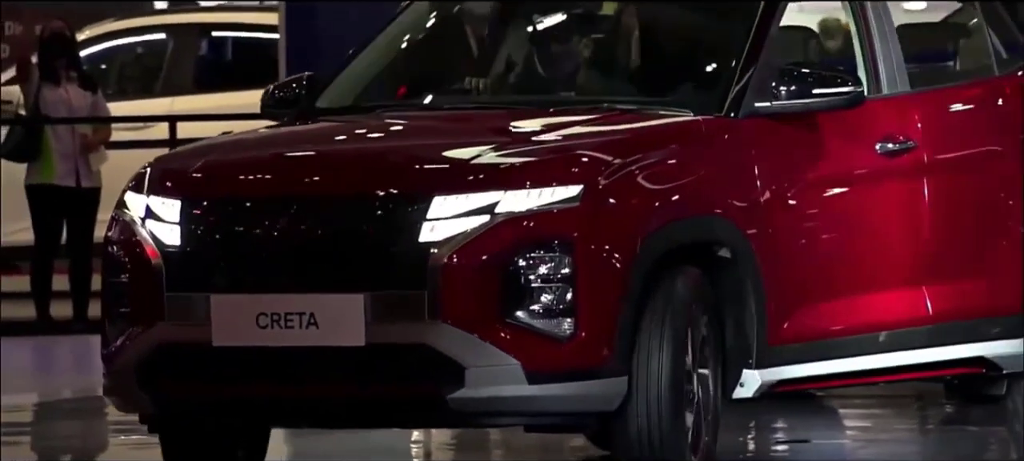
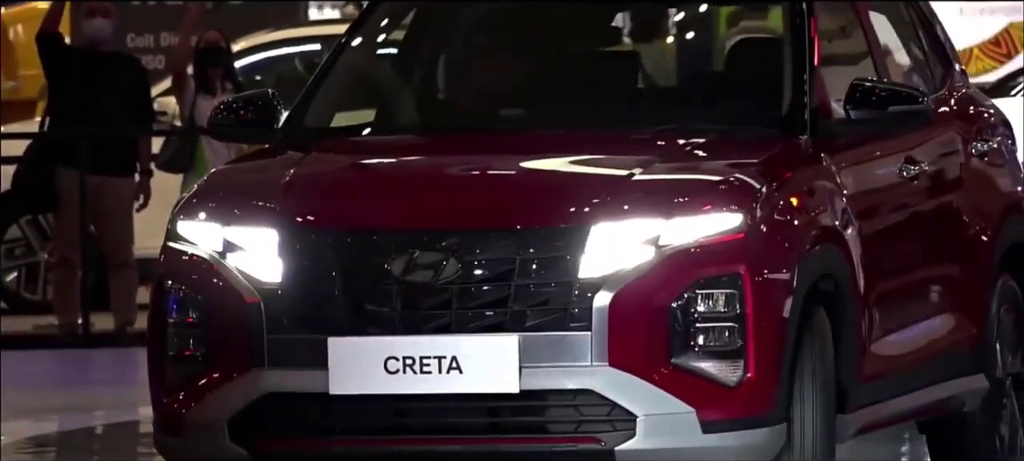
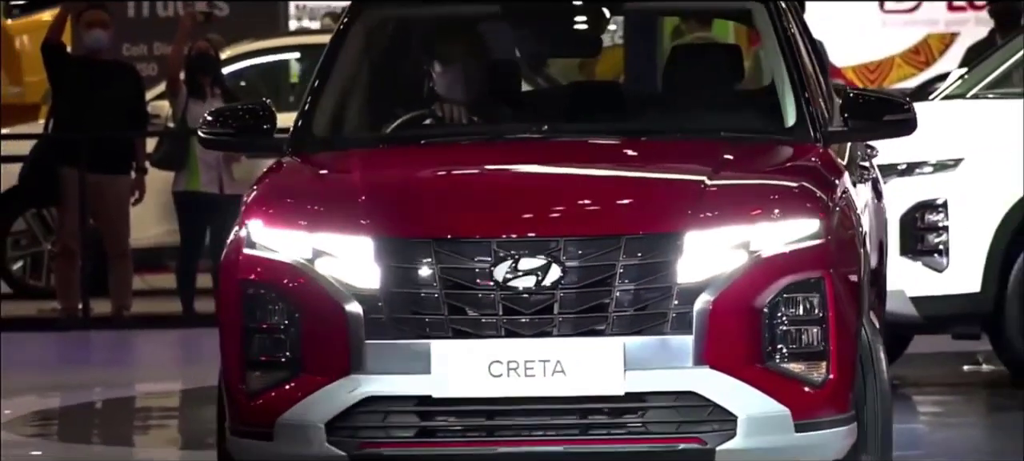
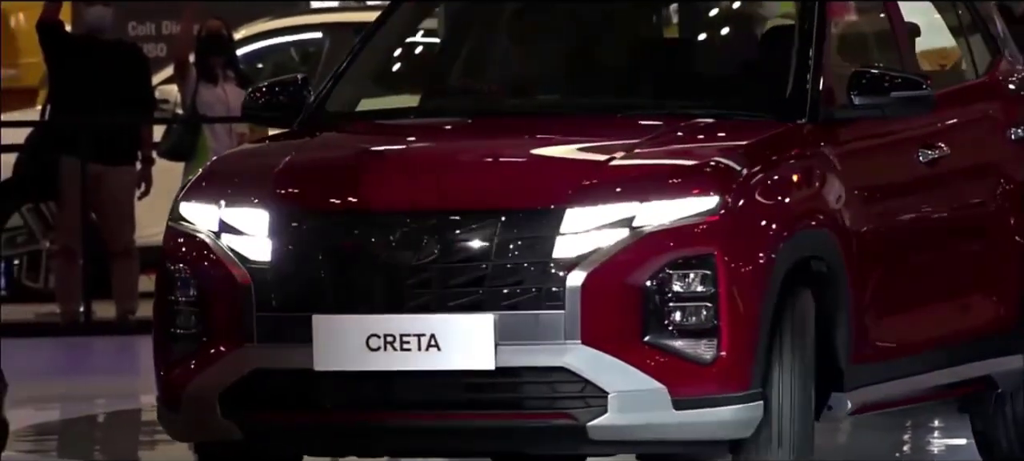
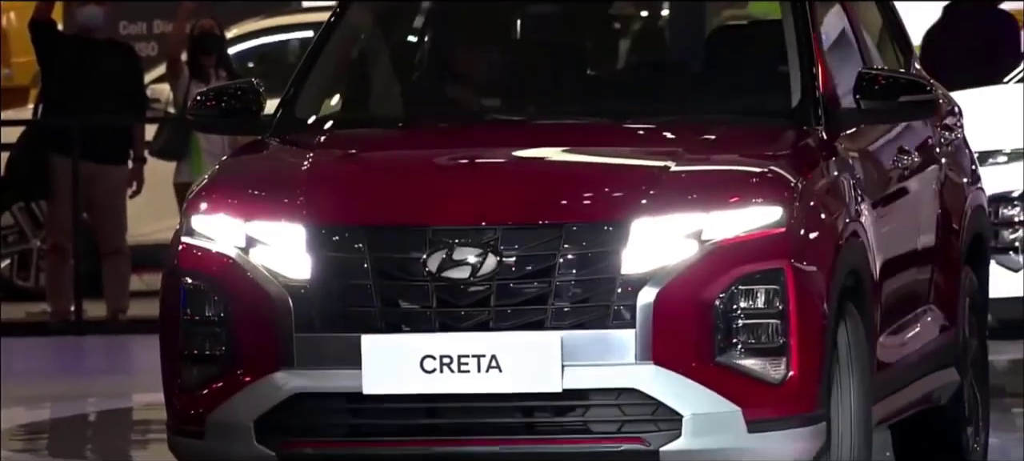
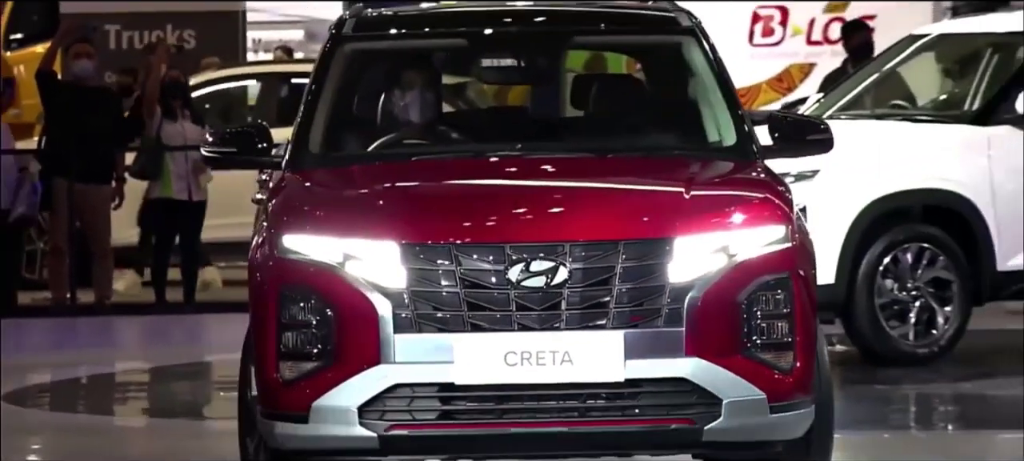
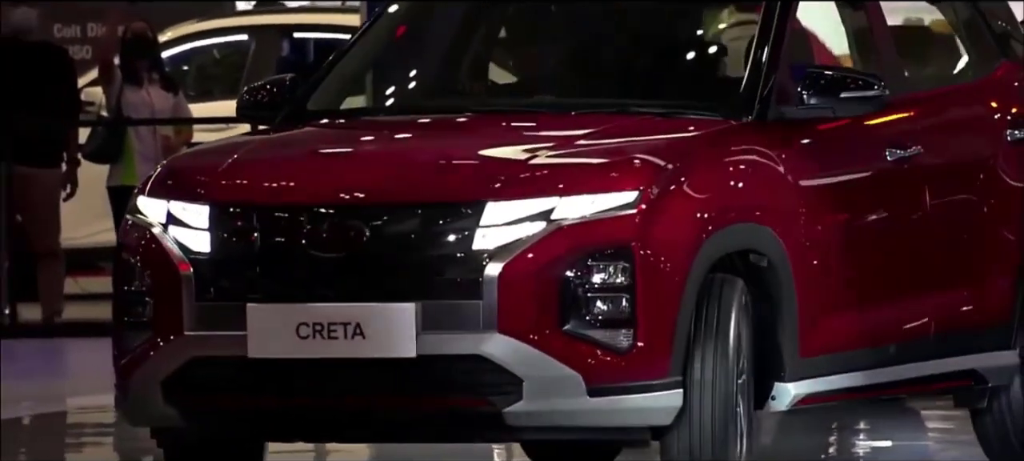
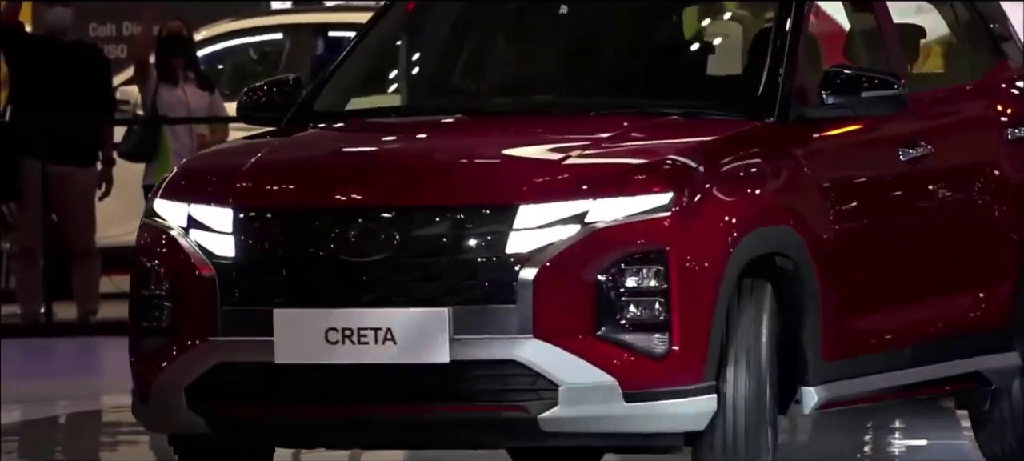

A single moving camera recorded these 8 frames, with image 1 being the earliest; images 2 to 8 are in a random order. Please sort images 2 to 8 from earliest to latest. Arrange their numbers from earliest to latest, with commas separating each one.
7, 8, 4, 2, 5, 3, 6
